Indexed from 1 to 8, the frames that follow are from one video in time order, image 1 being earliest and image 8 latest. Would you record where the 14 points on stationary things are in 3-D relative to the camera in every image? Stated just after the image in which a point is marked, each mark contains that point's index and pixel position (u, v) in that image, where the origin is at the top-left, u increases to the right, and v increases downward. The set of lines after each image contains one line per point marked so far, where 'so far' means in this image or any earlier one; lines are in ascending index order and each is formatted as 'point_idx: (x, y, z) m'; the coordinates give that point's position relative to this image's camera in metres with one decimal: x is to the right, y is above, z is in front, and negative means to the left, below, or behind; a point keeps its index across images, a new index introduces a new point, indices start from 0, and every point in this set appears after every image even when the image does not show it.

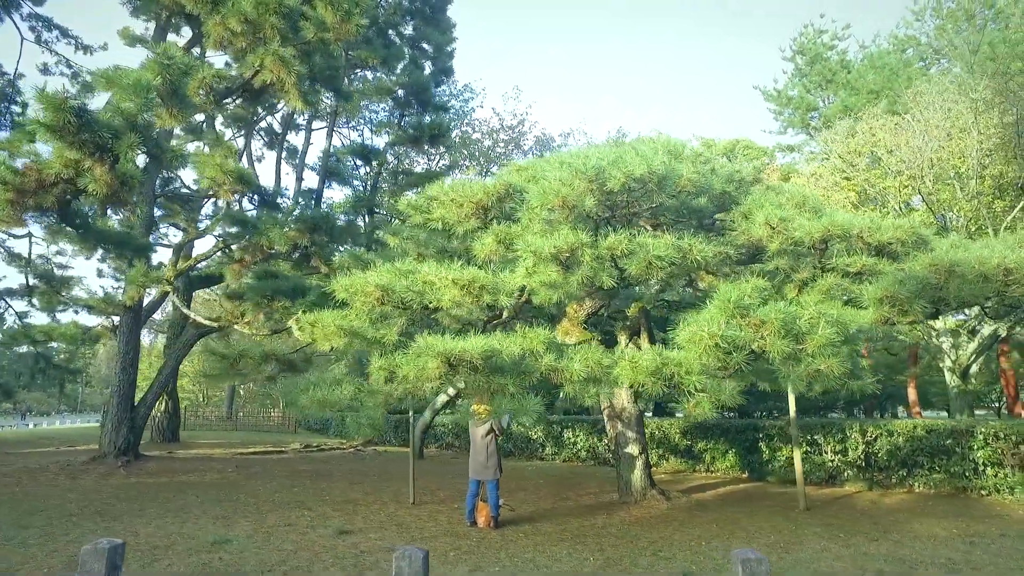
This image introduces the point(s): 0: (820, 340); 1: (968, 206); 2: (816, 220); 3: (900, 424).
0: (+2.9, -0.5, +6.1) m
1: (+9.3, +1.7, +12.7) m
2: (+3.5, +0.8, +7.3) m
3: (+6.6, -2.3, +10.9) m
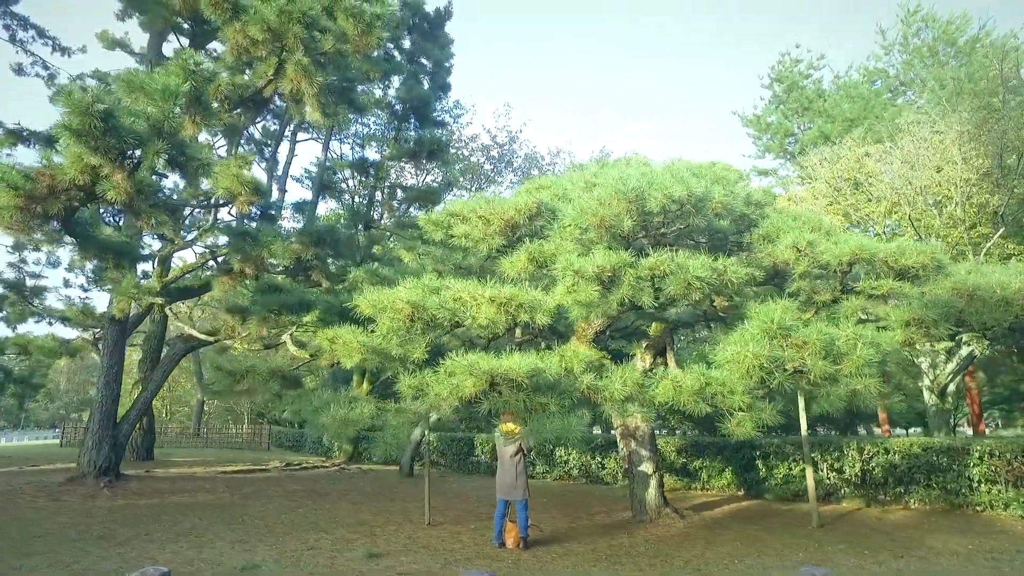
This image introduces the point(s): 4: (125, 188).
0: (+3.4, -0.7, +6.3) m
1: (+9.4, +1.2, +13.3) m
2: (+3.9, +0.5, +7.5) m
3: (+6.8, -2.7, +11.2) m
4: (-4.3, +1.1, +7.1) m
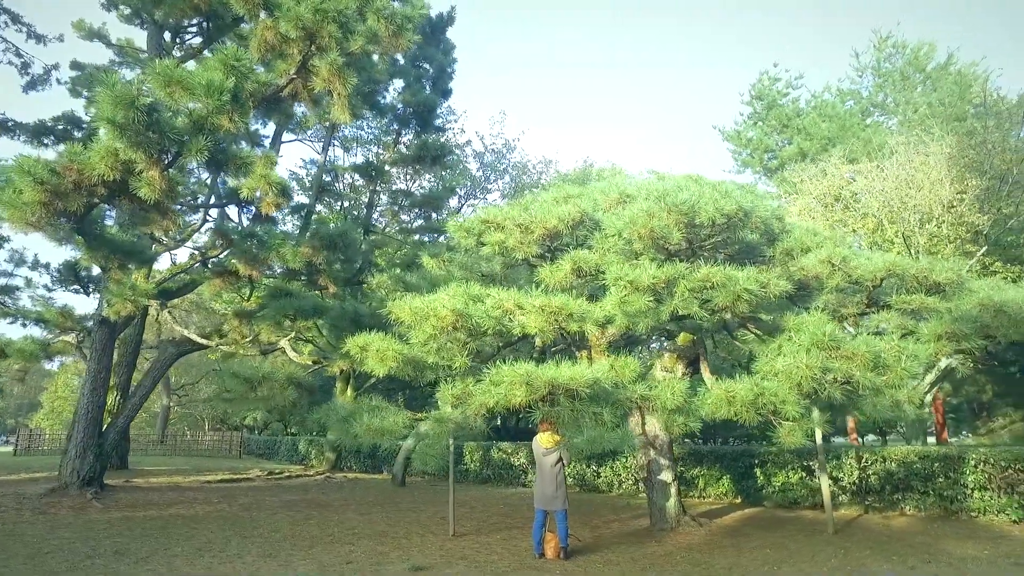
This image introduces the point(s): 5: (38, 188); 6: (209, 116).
0: (+4.0, -0.9, +6.5) m
1: (+9.5, +0.9, +13.9) m
2: (+4.4, +0.3, +7.8) m
3: (+6.9, -2.9, +11.6) m
4: (-3.7, +1.1, +6.8) m
5: (-5.0, +1.0, +6.7) m
6: (-3.1, +1.8, +6.6) m
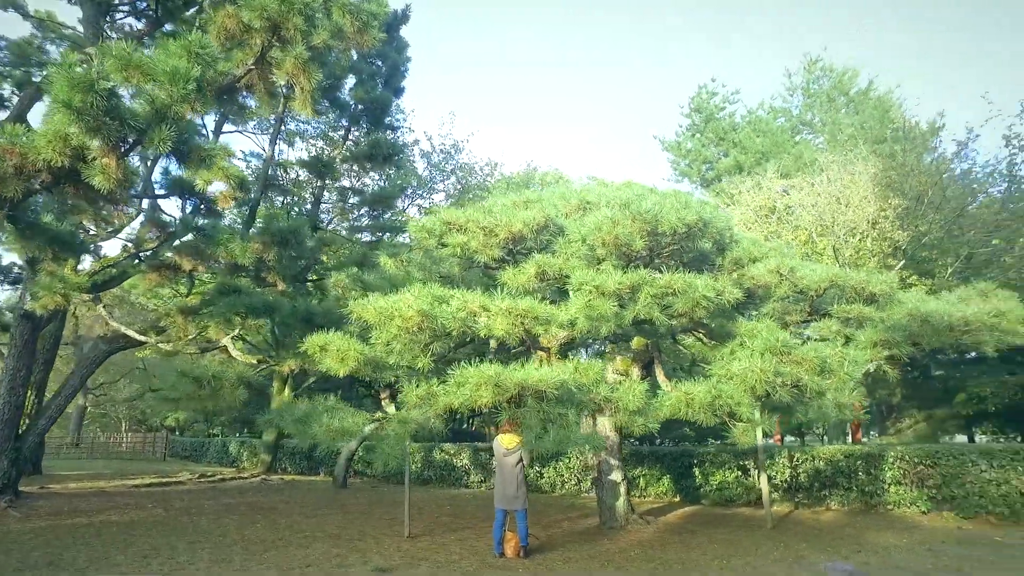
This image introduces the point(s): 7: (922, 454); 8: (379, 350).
0: (+3.6, -1.0, +7.0) m
1: (+8.4, +0.7, +14.9) m
2: (+3.9, +0.2, +8.3) m
3: (+6.0, -3.1, +12.4) m
4: (-4.0, +1.2, +6.5) m
5: (-5.3, +1.1, +6.3) m
6: (-3.4, +1.8, +6.4) m
7: (+7.5, -3.0, +11.7) m
8: (-1.6, -0.7, +7.8) m
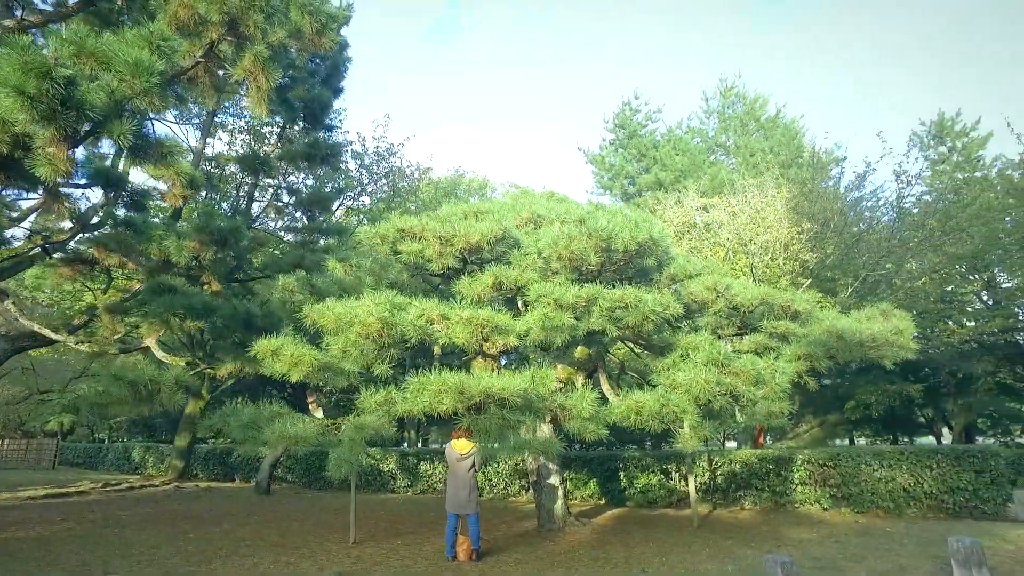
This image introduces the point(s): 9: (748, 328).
0: (+3.2, -1.2, +7.6) m
1: (+6.8, +0.3, +16.2) m
2: (+3.3, 0.0, +9.0) m
3: (+4.7, -3.4, +13.3) m
4: (-4.3, +1.2, +6.2) m
5: (-5.5, +1.2, +5.8) m
6: (-3.6, +1.8, +6.1) m
7: (+6.3, -3.4, +12.8) m
8: (-2.1, -0.8, +7.7) m
9: (+3.4, -0.6, +9.4) m
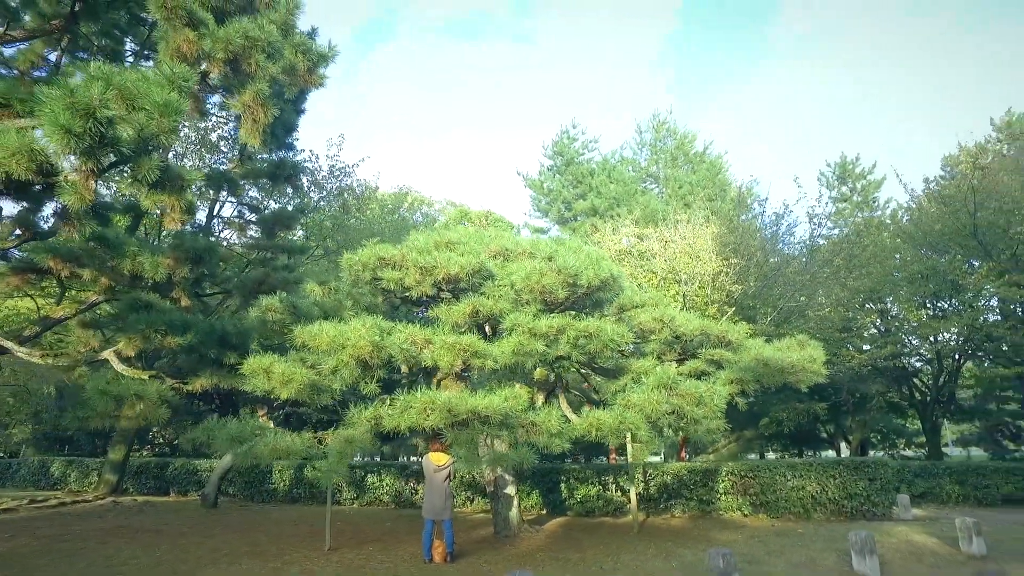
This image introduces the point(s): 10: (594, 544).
0: (+2.8, -1.7, +8.9) m
1: (+5.5, -0.5, +17.8) m
2: (+2.8, -0.5, +10.3) m
3: (+3.6, -4.1, +14.6) m
4: (-4.3, +1.0, +6.6) m
5: (-5.5, +1.0, +6.1) m
6: (-3.7, +1.6, +6.6) m
7: (+5.2, -4.0, +14.3) m
8: (-2.5, -1.1, +8.3) m
9: (+2.9, -1.1, +10.6) m
10: (+1.3, -4.2, +10.4) m
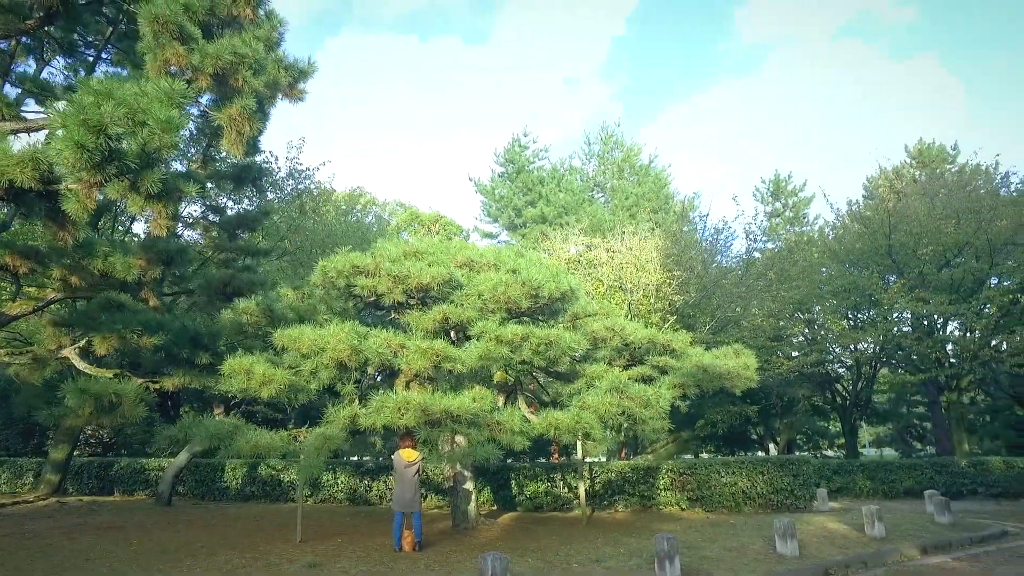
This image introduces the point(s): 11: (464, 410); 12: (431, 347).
0: (+2.3, -1.9, +9.8) m
1: (+4.2, -0.8, +19.0) m
2: (+2.2, -0.7, +11.3) m
3: (+2.5, -4.3, +15.6) m
4: (-4.6, +0.9, +7.0) m
5: (-5.7, +1.0, +6.3) m
6: (-3.9, +1.5, +7.0) m
7: (+4.1, -4.3, +15.5) m
8: (-2.9, -1.2, +8.9) m
9: (+2.2, -1.3, +11.6) m
10: (+0.6, -4.3, +11.2) m
11: (-0.7, -1.6, +8.5) m
12: (-1.1, -0.8, +8.9) m
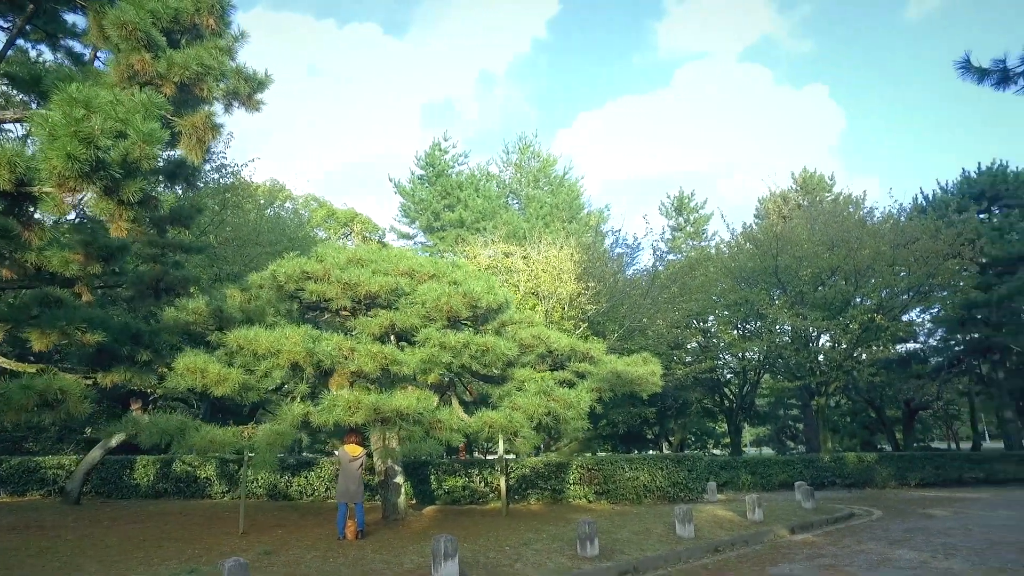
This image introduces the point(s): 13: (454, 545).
0: (+1.2, -2.1, +11.1) m
1: (+1.8, -1.0, +20.4) m
2: (+1.0, -1.0, +12.5) m
3: (+0.5, -4.5, +16.9) m
4: (-5.1, +0.9, +7.2) m
5: (-6.1, +1.0, +6.5) m
6: (-4.4, +1.5, +7.4) m
7: (+2.1, -4.6, +16.9) m
8: (-3.8, -1.3, +9.4) m
9: (+0.9, -1.5, +12.8) m
10: (-0.7, -4.5, +12.2) m
11: (-1.5, -1.8, +9.3) m
12: (-2.0, -0.9, +9.7) m
13: (-0.7, -3.1, +7.7) m
